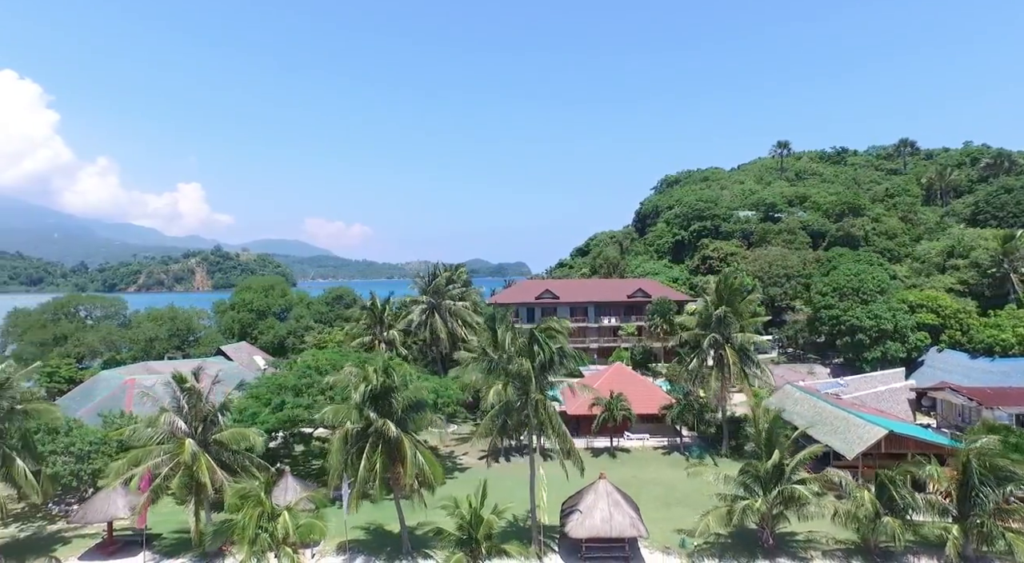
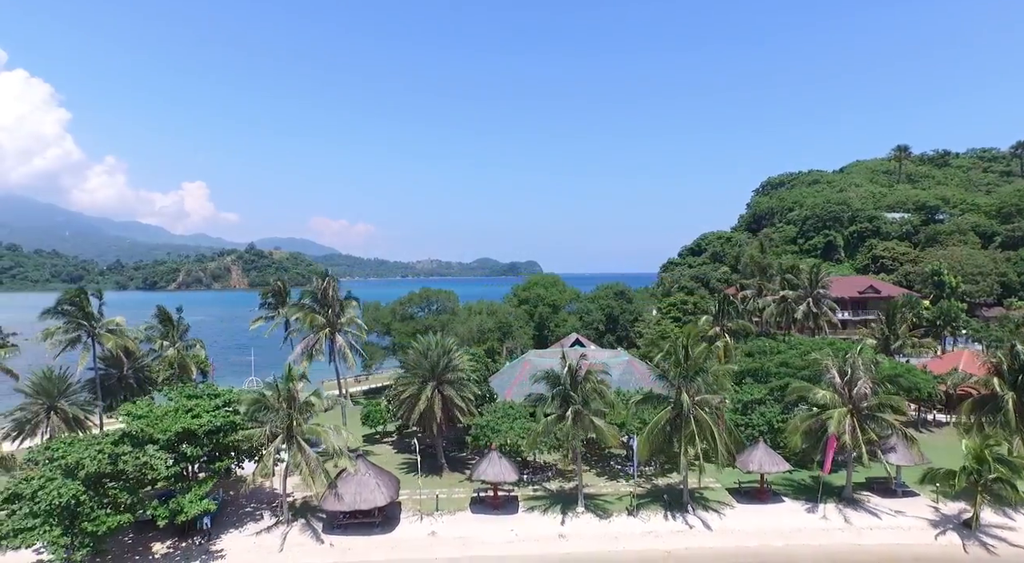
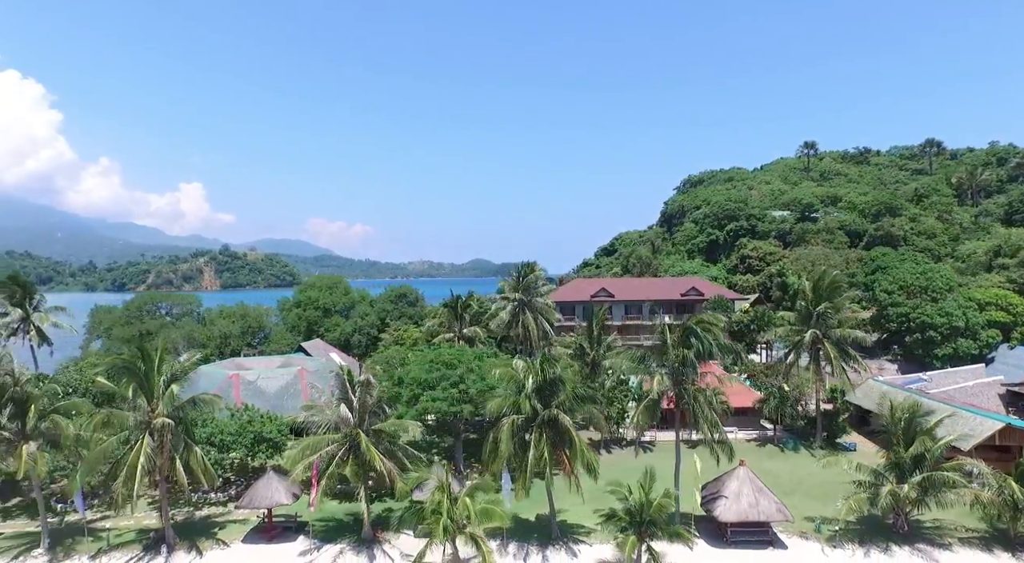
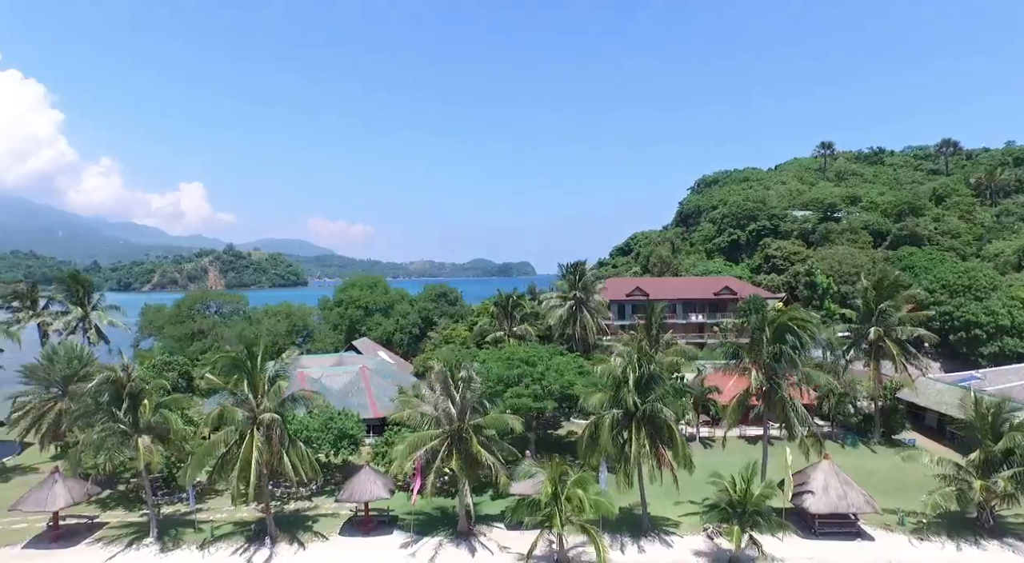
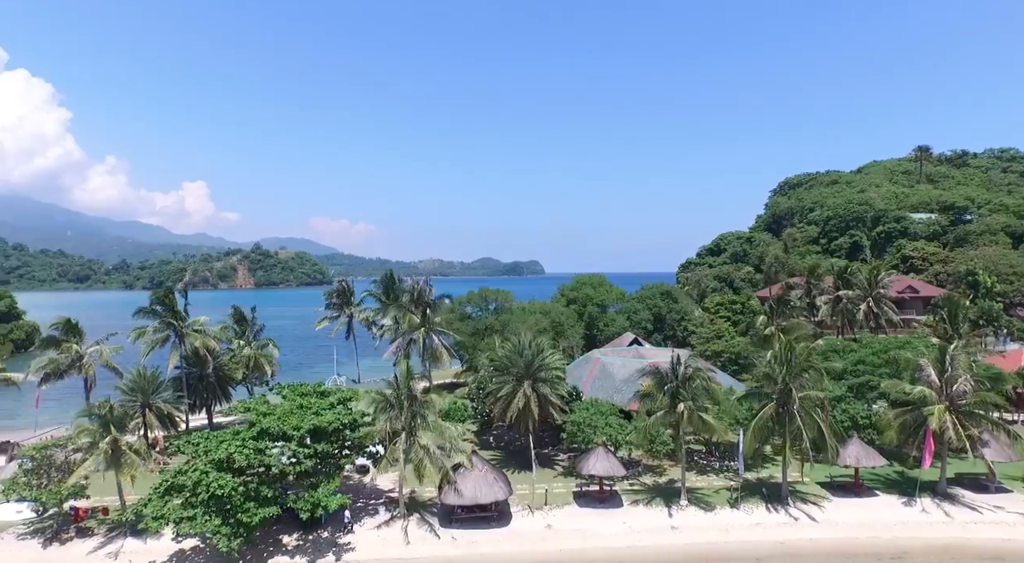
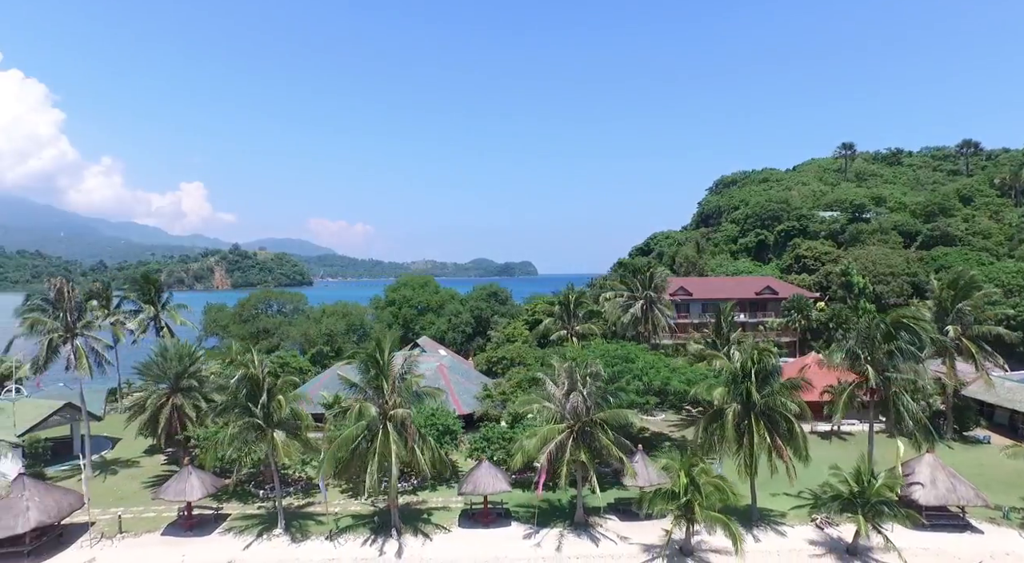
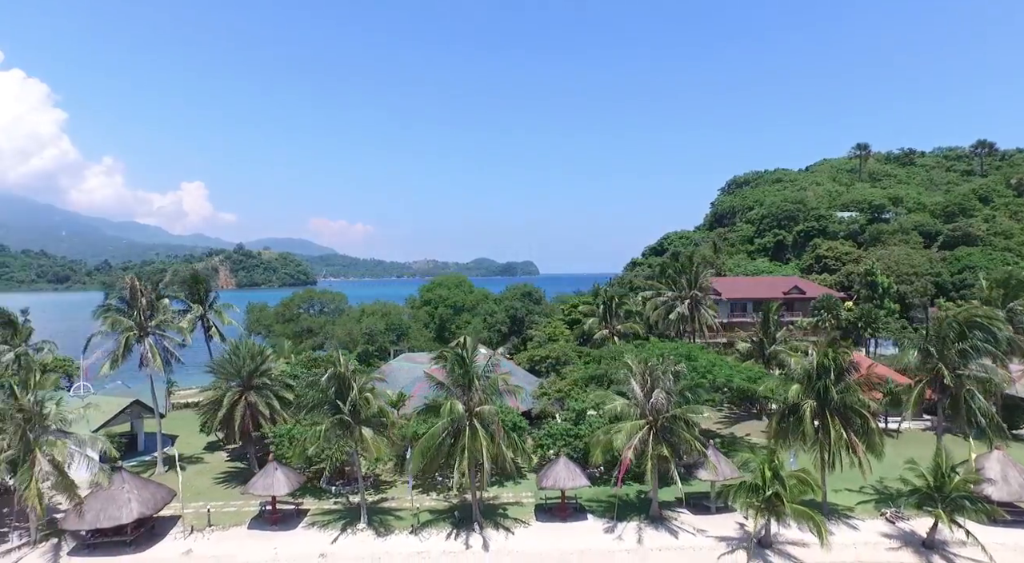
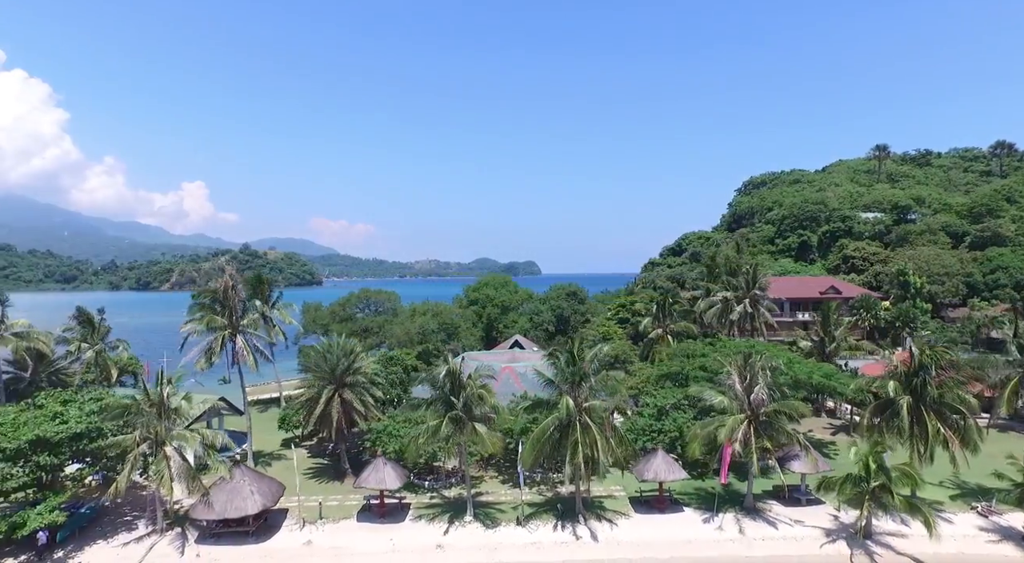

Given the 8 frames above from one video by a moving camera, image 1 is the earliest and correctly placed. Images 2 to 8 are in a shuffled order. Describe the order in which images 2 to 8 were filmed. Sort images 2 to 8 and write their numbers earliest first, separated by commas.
3, 4, 6, 7, 8, 2, 5
